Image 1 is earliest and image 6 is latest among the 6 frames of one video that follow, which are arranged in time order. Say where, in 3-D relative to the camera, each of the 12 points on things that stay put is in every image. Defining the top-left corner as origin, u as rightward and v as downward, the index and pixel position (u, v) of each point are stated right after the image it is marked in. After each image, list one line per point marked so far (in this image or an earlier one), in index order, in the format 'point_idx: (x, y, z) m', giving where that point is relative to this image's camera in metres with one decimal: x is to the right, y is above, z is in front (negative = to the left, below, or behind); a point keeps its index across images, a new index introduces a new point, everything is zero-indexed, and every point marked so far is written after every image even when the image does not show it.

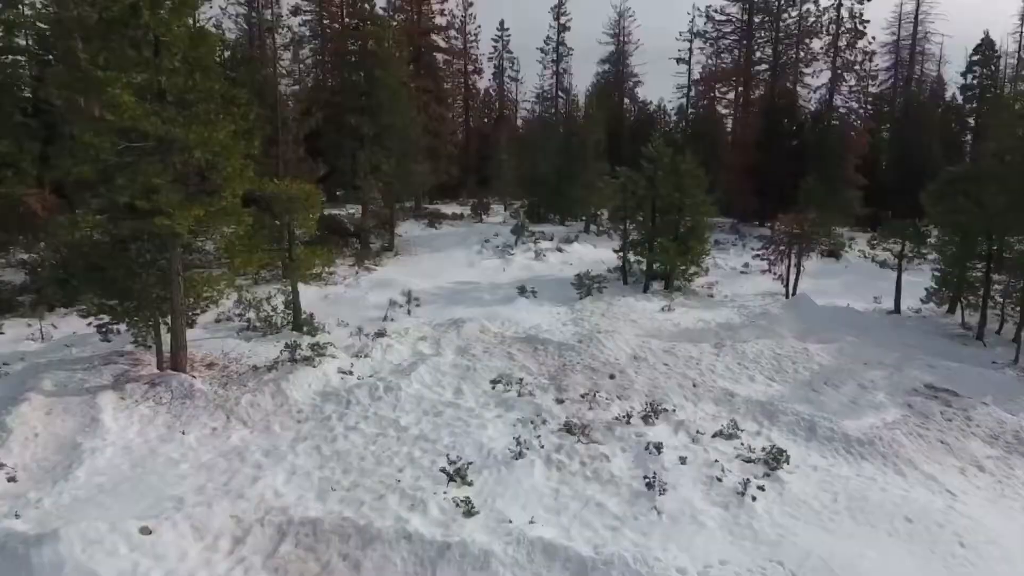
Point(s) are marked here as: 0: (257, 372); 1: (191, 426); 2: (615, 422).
0: (-5.3, -1.8, +13.0) m
1: (-5.5, -2.4, +10.7) m
2: (+1.8, -2.3, +10.9) m
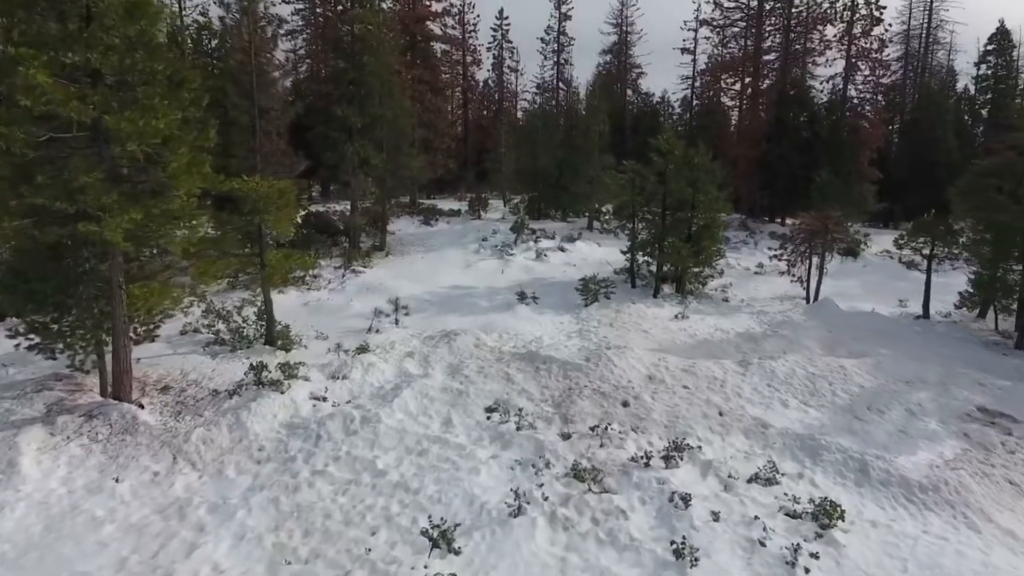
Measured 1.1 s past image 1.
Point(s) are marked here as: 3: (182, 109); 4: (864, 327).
0: (-5.3, -2.0, +11.3) m
1: (-5.5, -2.6, +9.0) m
2: (+1.8, -2.6, +9.2) m
3: (-5.3, +2.9, +10.2) m
4: (+10.6, -1.2, +18.8) m
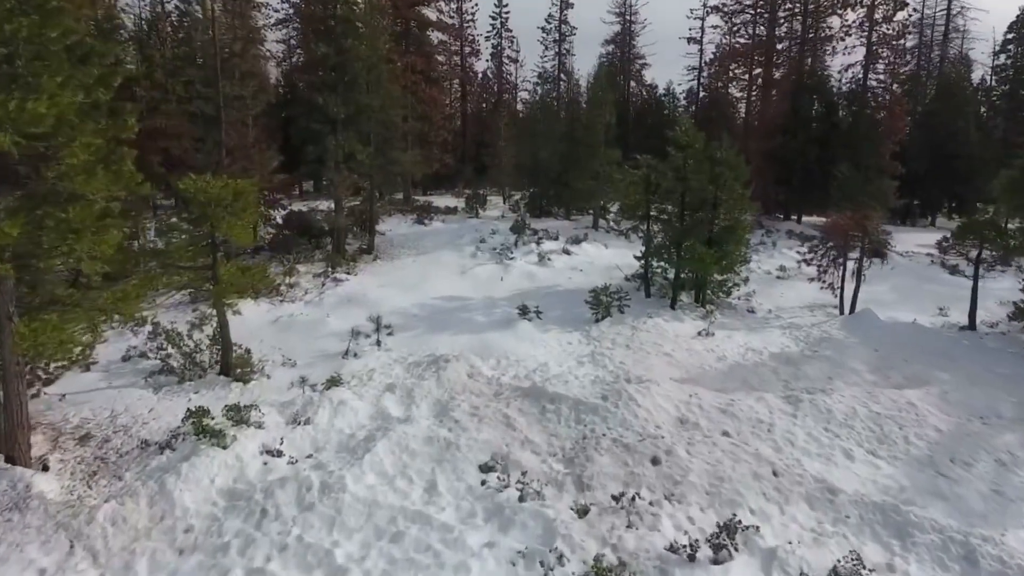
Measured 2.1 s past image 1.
0: (-5.3, -2.4, +9.1) m
1: (-5.5, -3.0, +6.8) m
2: (+1.8, -3.0, +7.0) m
3: (-5.3, +2.5, +7.9) m
4: (+10.6, -1.4, +16.6) m
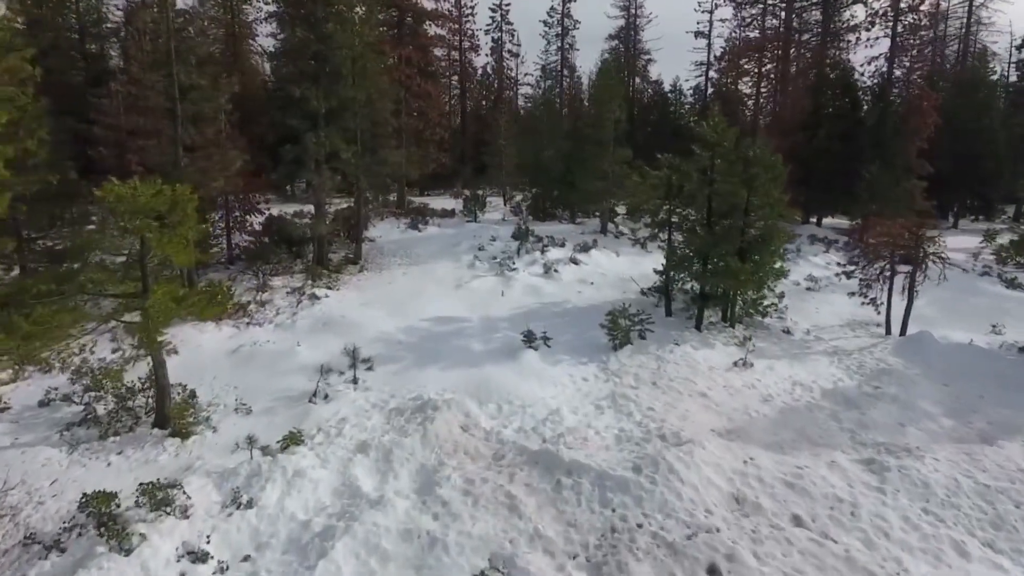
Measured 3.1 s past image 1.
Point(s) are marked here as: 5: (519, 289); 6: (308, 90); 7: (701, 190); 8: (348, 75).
0: (-5.2, -2.9, +6.8) m
1: (-5.4, -3.5, +4.5) m
2: (+1.8, -3.5, +4.6) m
3: (-5.3, +2.0, +5.6) m
4: (+10.6, -1.9, +14.3) m
5: (+0.2, 0.0, +18.4) m
6: (-6.3, +6.1, +19.3) m
7: (+4.9, +2.5, +16.4) m
8: (-5.1, +6.7, +19.8) m
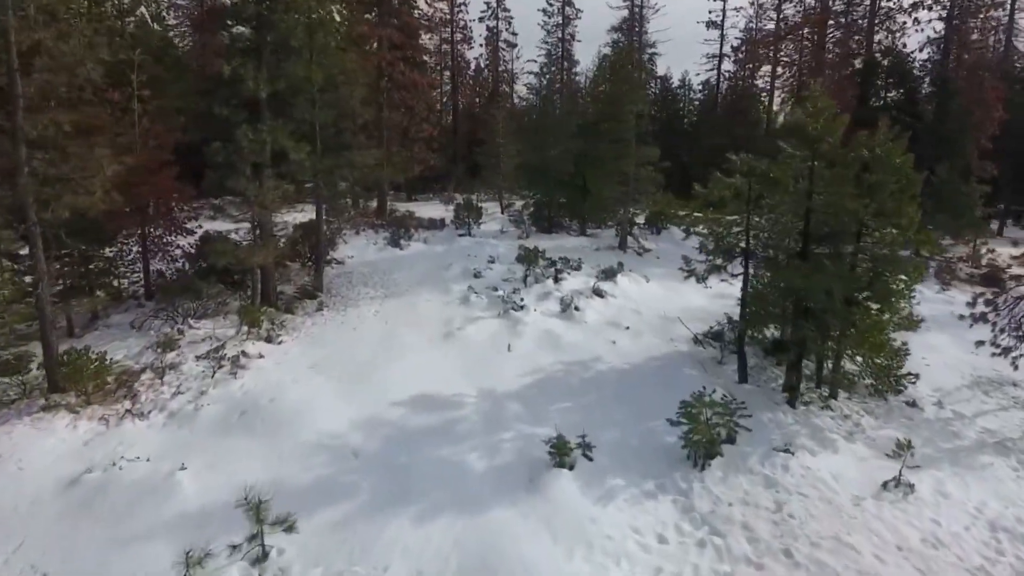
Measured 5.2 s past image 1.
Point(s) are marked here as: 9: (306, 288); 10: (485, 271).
0: (-4.9, -3.9, +1.8) m
1: (-5.1, -4.6, -0.5) m
2: (+2.2, -4.5, -0.3) m
3: (-4.9, +0.9, +0.6) m
4: (+10.9, -2.9, +9.4) m
5: (+0.4, -1.1, +13.4) m
6: (-6.1, +5.0, +14.3) m
7: (+5.1, +1.5, +11.5) m
8: (-5.0, +5.6, +14.7) m
9: (-5.5, 0.0, +16.6) m
10: (-0.7, +0.4, +17.5) m
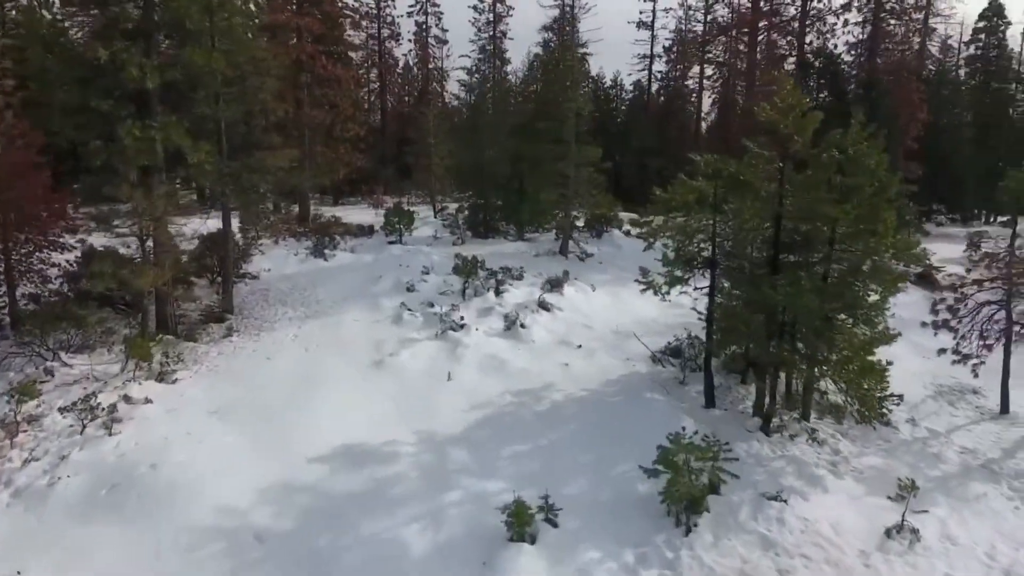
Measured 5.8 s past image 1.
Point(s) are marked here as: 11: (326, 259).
0: (-4.7, -4.4, -0.3) m
1: (-4.6, -5.1, -2.6) m
2: (+2.6, -4.8, -1.6) m
3: (-4.7, +0.5, -1.5) m
4: (+10.2, -3.0, +9.0) m
5: (-0.7, -1.4, +11.9) m
6: (-7.4, +4.5, +12.0) m
7: (+4.1, +1.3, +10.4) m
8: (-6.3, +5.1, +12.6) m
9: (-6.9, -0.5, +14.4) m
10: (-2.3, 0.0, +15.8) m
11: (-5.5, +0.8, +18.4) m
